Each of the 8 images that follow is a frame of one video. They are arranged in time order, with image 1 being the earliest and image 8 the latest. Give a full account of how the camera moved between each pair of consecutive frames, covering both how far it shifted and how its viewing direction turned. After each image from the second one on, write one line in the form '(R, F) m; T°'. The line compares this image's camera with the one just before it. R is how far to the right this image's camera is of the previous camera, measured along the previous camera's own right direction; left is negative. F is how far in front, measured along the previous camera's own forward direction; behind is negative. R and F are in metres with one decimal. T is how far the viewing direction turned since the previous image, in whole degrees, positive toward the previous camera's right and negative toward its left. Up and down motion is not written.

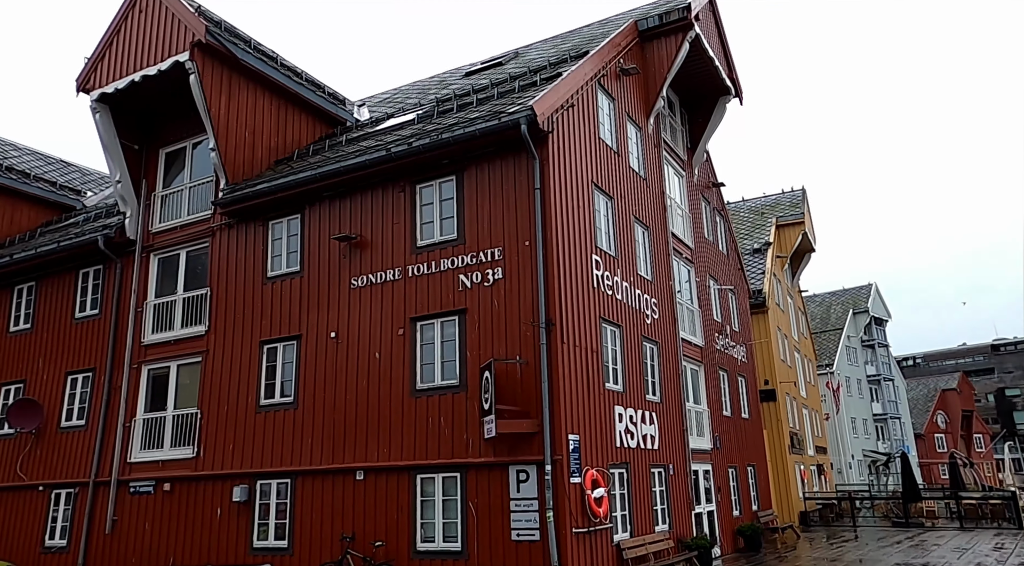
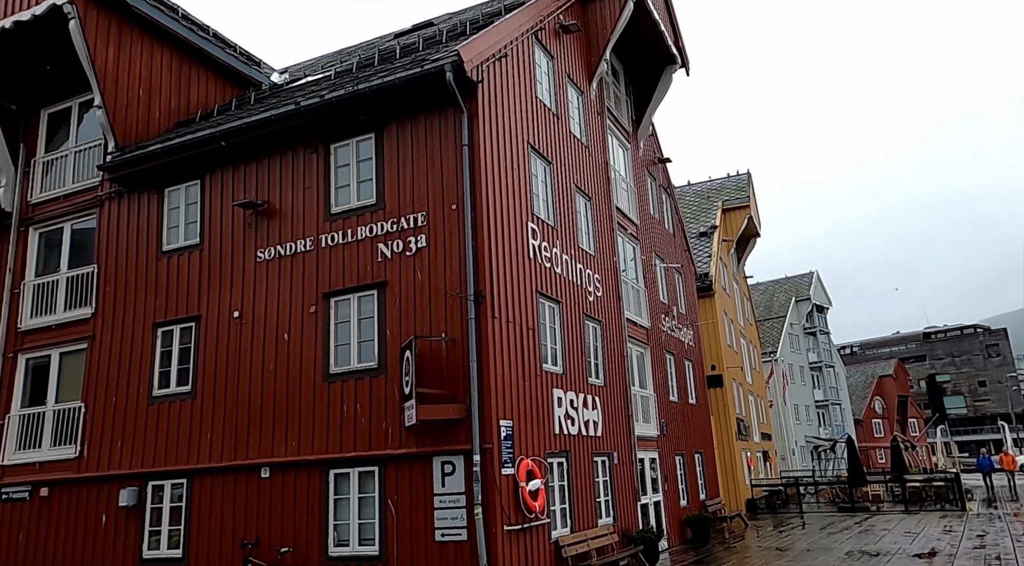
(+0.3, +1.3) m; +4°
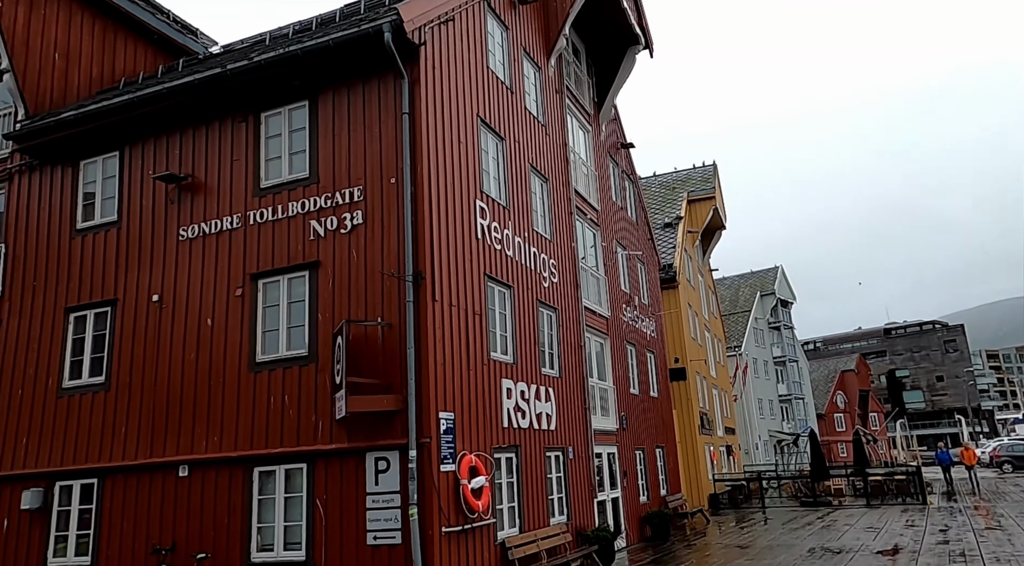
(+0.3, +0.8) m; +2°
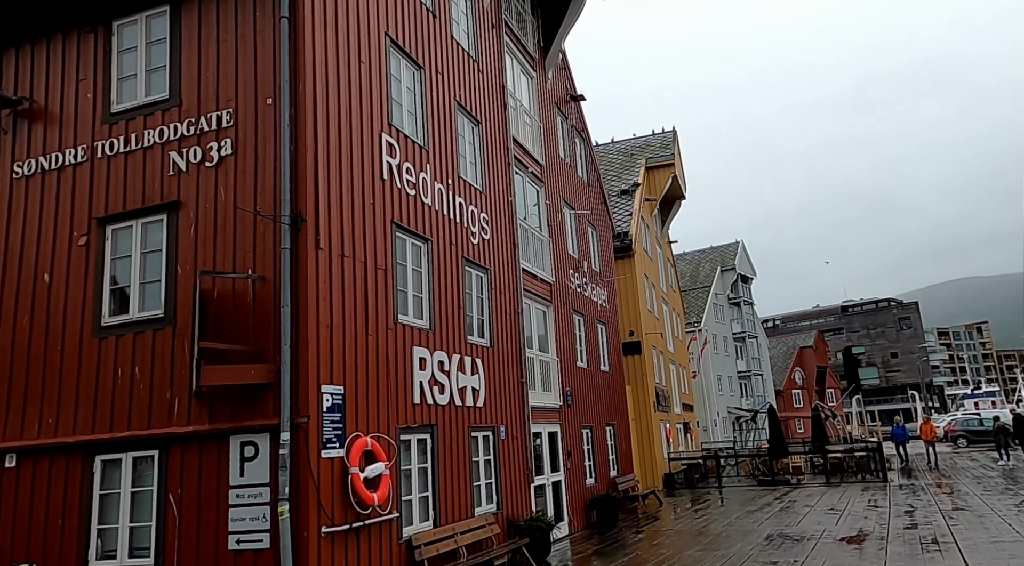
(+0.6, +1.7) m; +3°
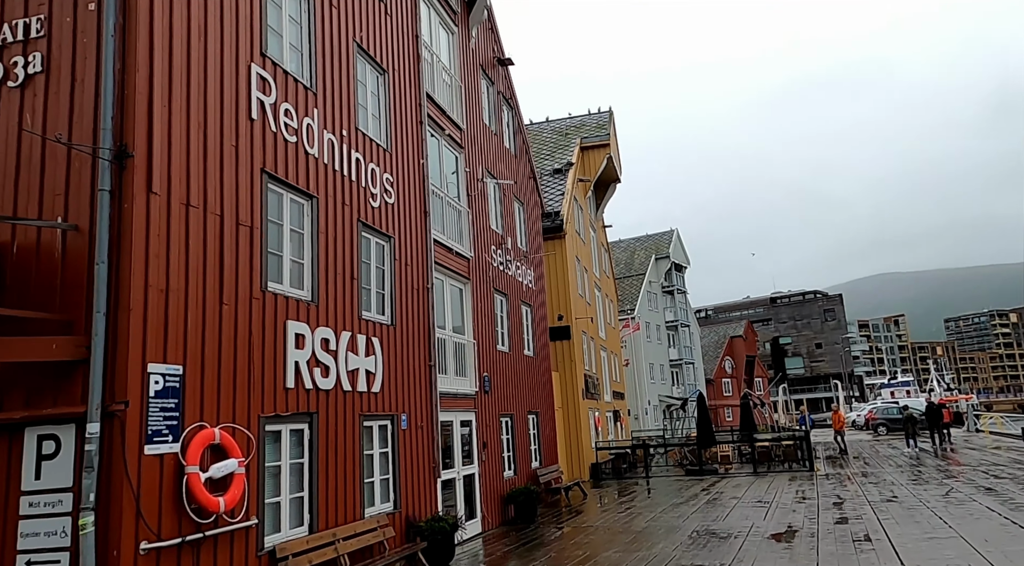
(+0.5, +1.3) m; +5°
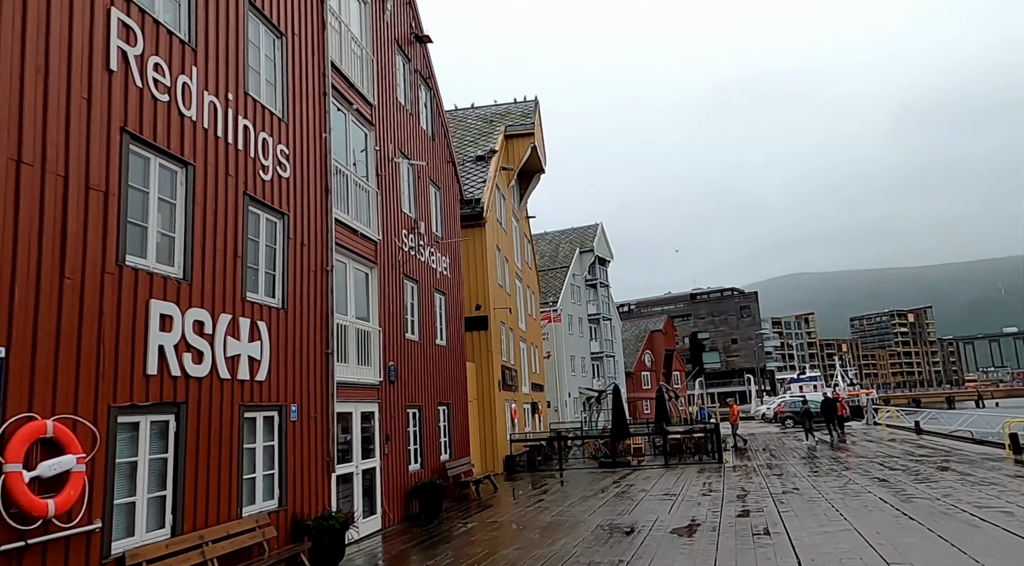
(+0.3, +0.6) m; +6°
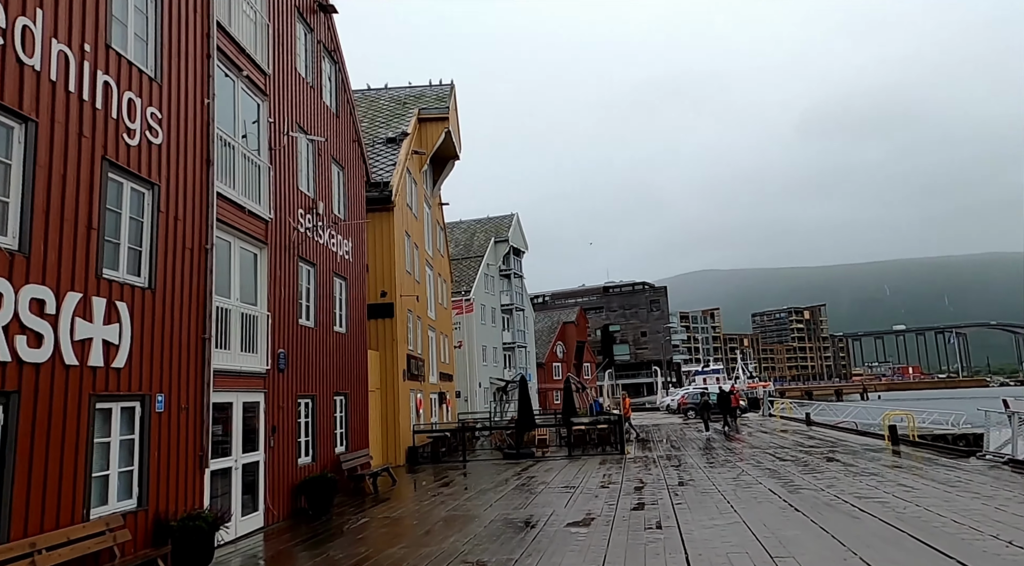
(+0.3, +0.5) m; +6°
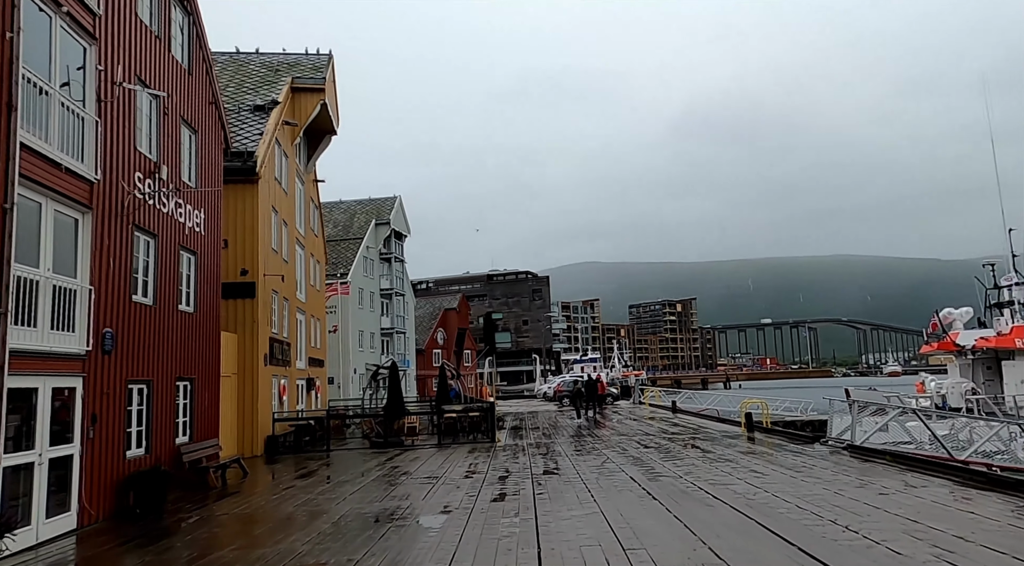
(+0.4, +0.7) m; +9°
